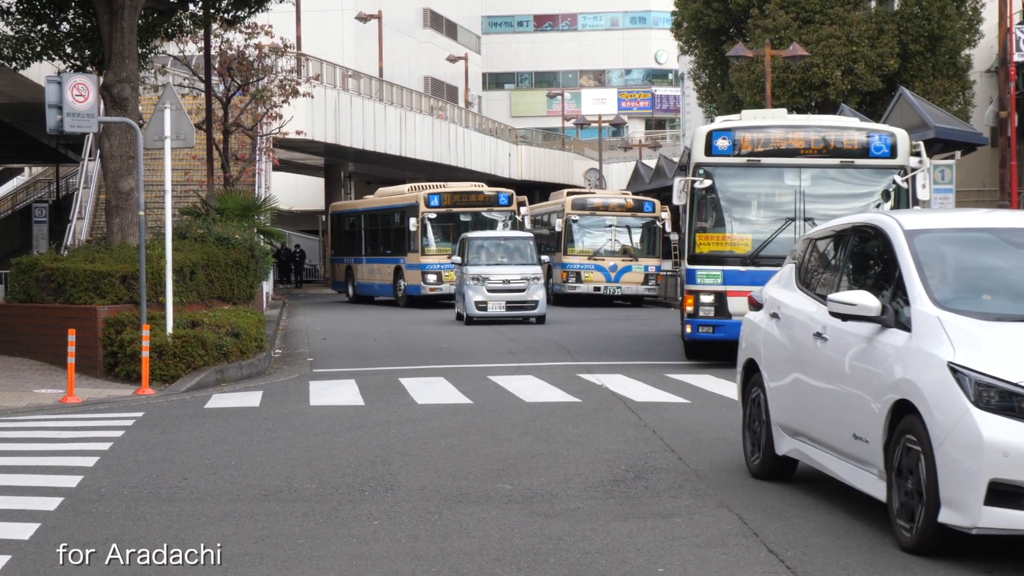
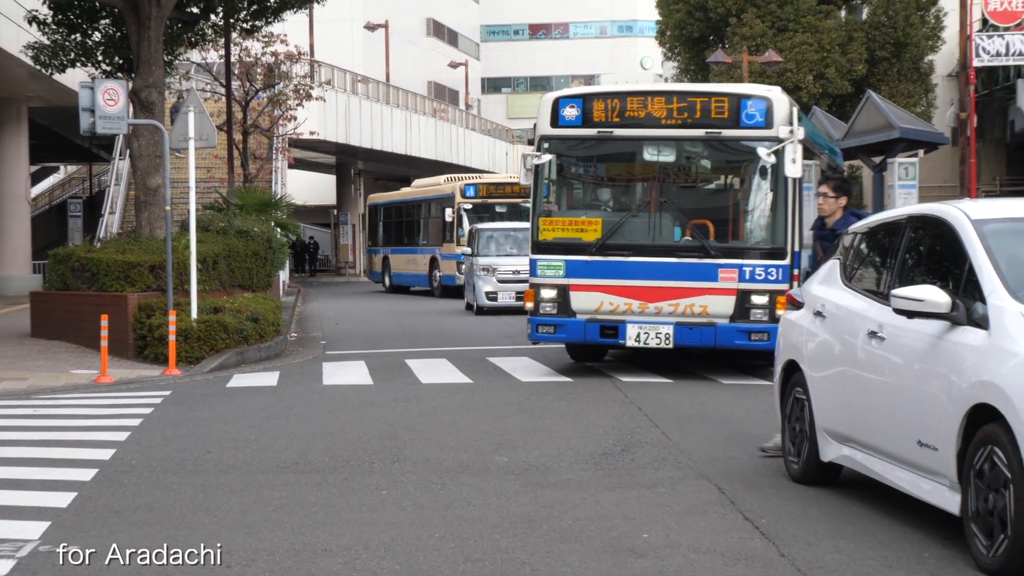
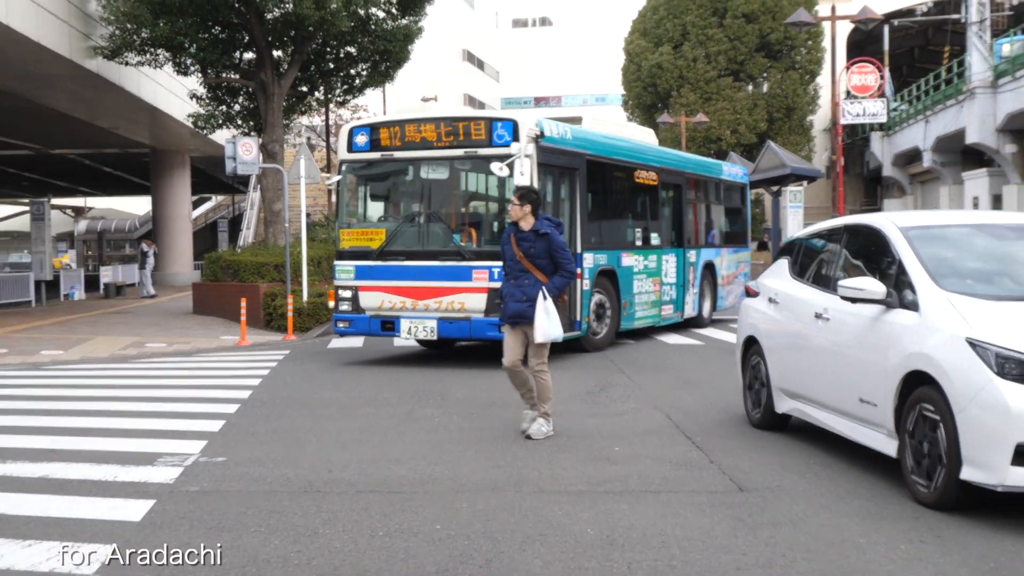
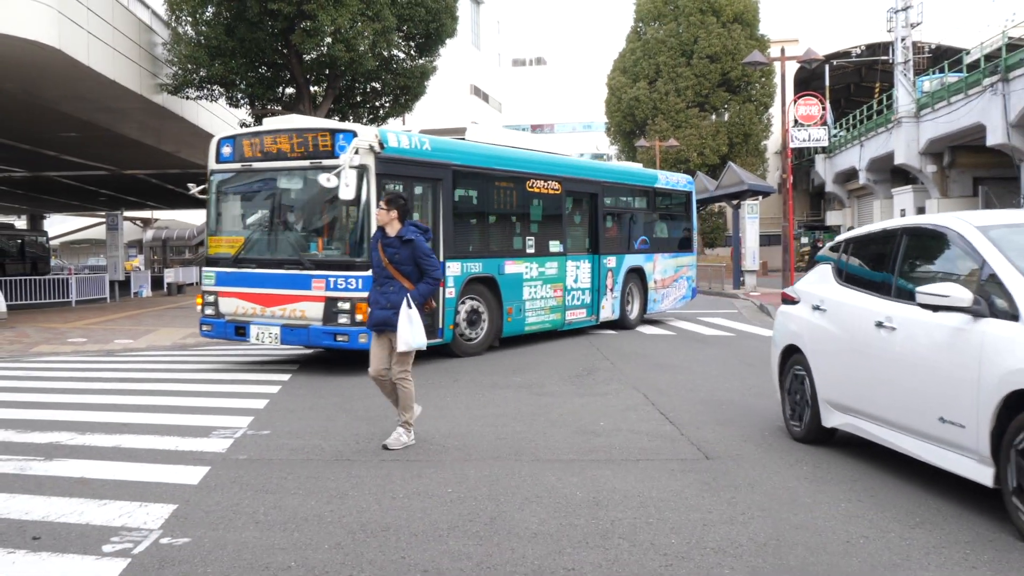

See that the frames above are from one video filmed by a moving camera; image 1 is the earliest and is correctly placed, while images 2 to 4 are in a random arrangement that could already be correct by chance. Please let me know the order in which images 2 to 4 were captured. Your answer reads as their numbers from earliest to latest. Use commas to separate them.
2, 3, 4
